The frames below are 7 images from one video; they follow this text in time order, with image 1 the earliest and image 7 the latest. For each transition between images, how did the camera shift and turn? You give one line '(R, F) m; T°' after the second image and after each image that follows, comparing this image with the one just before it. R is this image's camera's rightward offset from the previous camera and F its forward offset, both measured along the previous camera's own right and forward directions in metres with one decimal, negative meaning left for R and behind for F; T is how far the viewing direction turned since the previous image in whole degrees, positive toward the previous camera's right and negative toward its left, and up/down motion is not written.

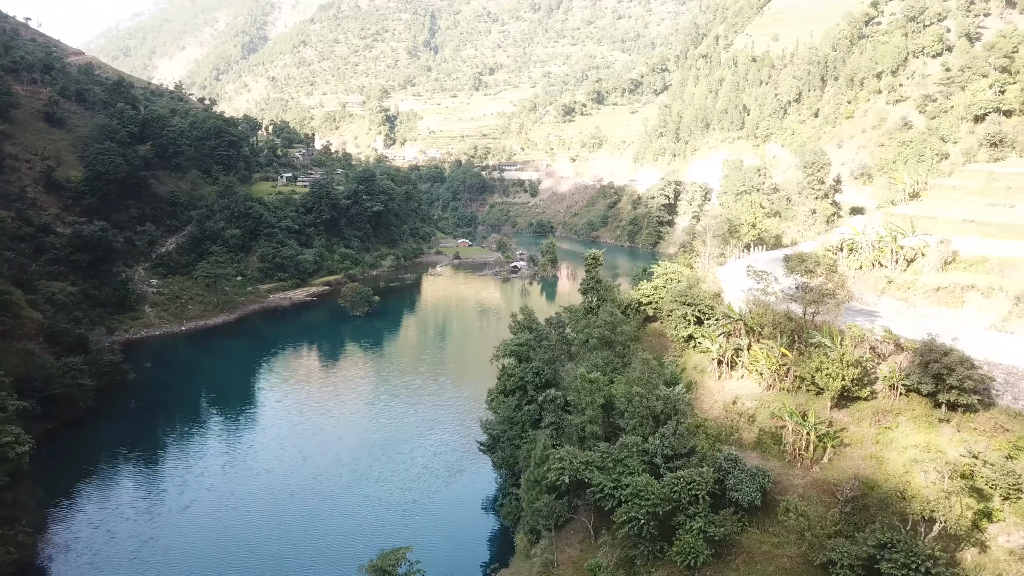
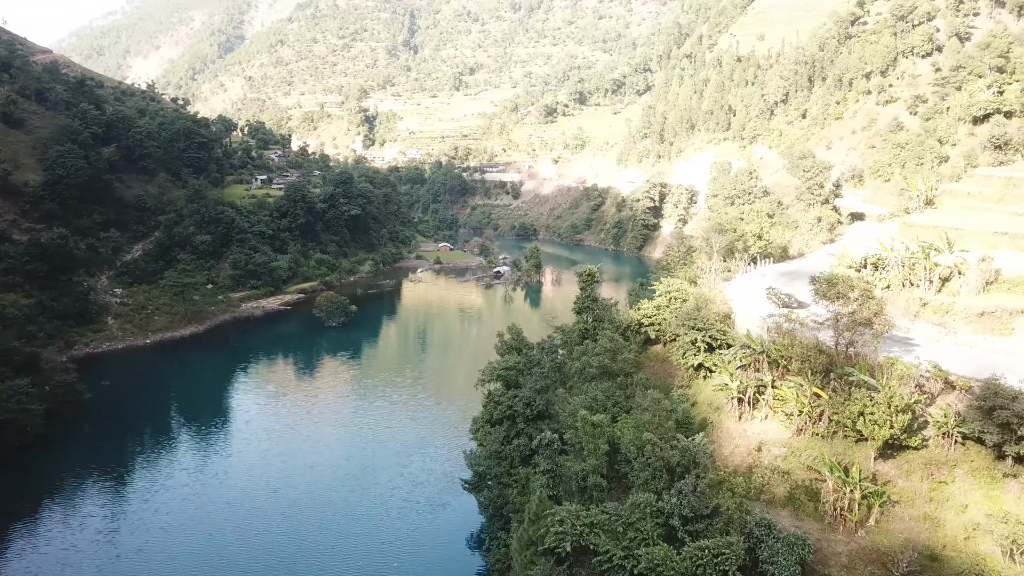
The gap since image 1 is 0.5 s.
(-0.1, +2.0) m; +1°
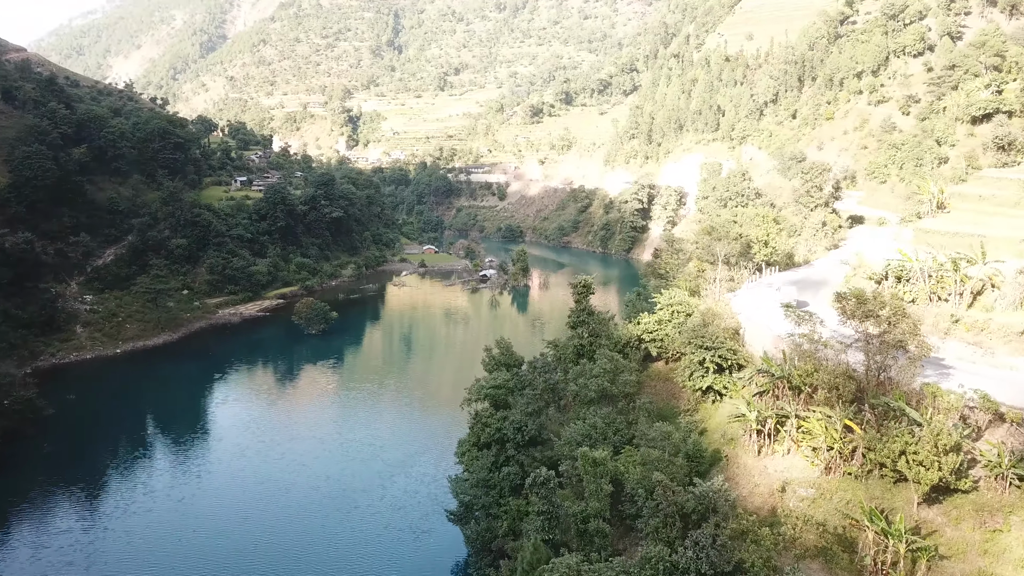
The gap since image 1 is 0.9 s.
(-0.1, +1.5) m; +1°
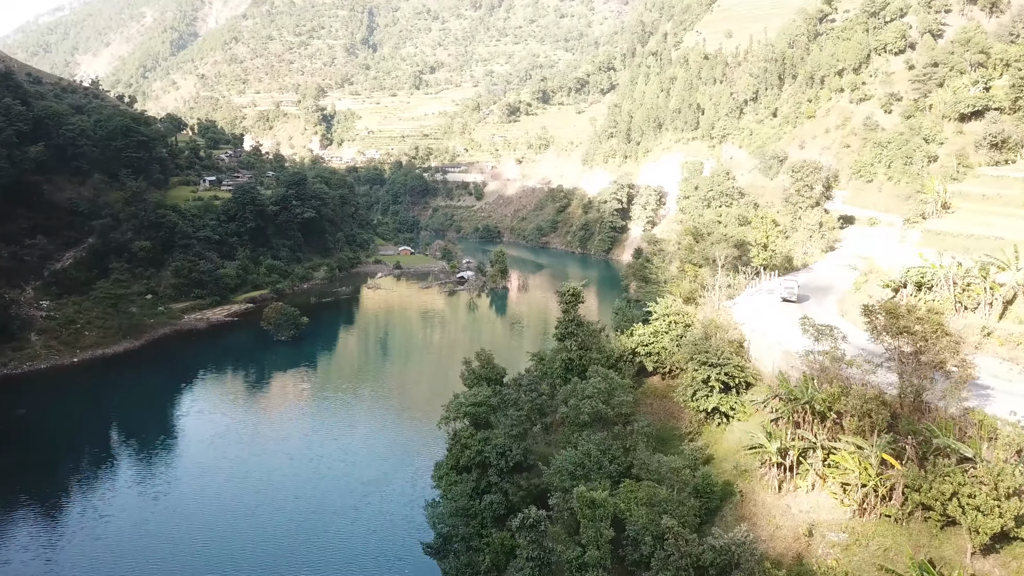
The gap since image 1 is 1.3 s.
(-0.1, +1.6) m; +2°
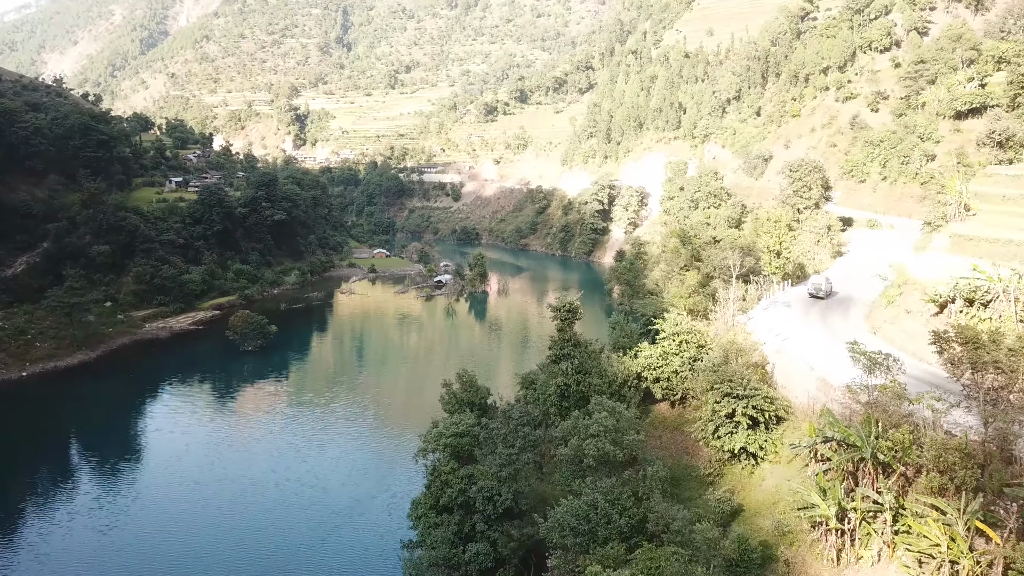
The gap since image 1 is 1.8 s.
(-0.2, +2.1) m; +2°
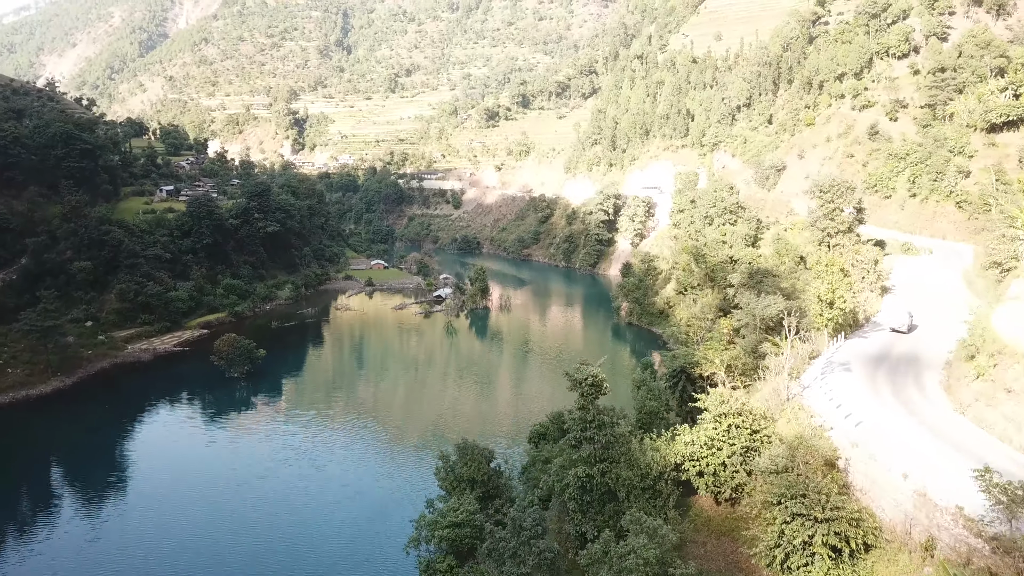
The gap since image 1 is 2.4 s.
(-0.1, +2.5) m; 0°
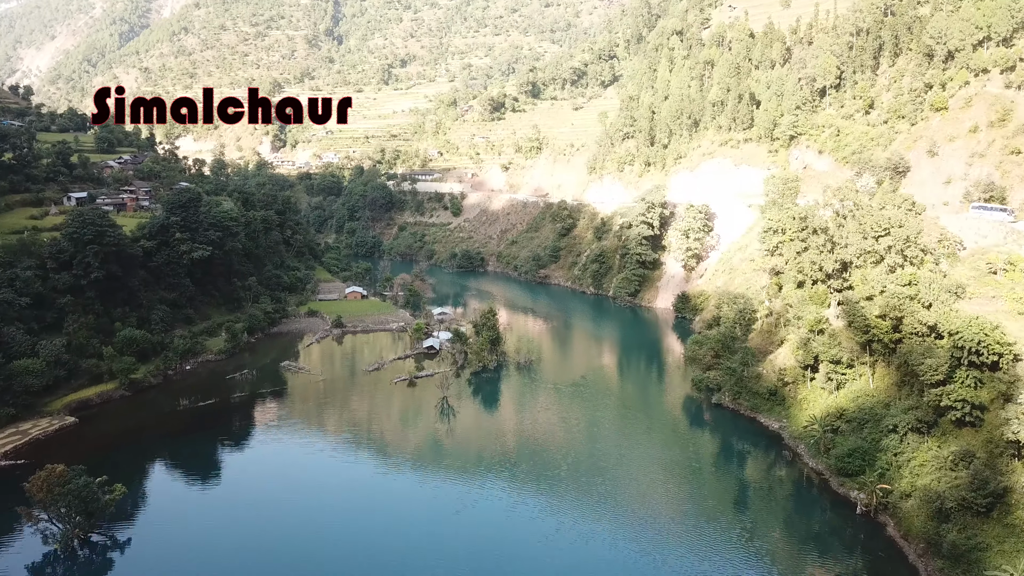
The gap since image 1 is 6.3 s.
(-1.1, +16.7) m; 0°
